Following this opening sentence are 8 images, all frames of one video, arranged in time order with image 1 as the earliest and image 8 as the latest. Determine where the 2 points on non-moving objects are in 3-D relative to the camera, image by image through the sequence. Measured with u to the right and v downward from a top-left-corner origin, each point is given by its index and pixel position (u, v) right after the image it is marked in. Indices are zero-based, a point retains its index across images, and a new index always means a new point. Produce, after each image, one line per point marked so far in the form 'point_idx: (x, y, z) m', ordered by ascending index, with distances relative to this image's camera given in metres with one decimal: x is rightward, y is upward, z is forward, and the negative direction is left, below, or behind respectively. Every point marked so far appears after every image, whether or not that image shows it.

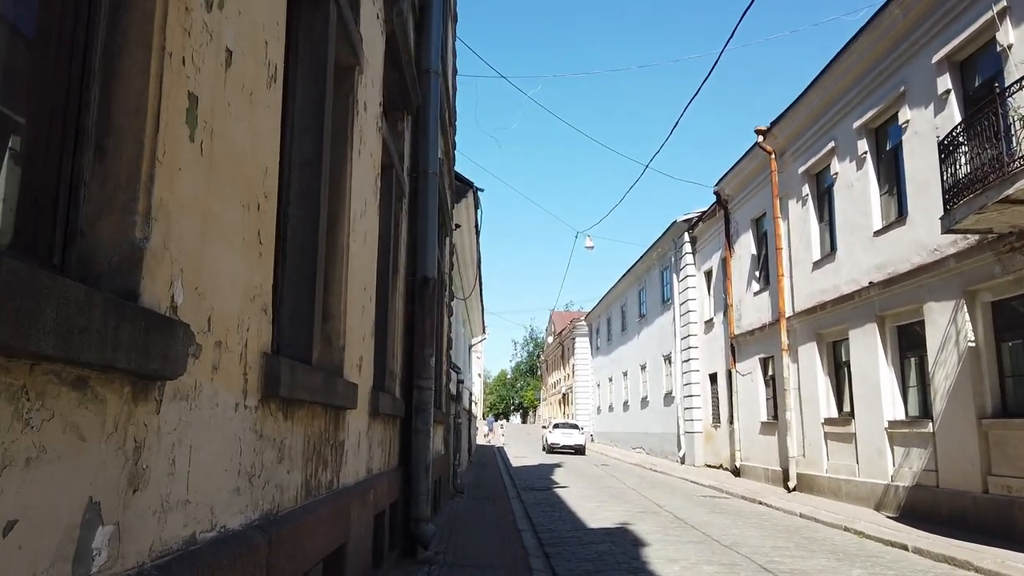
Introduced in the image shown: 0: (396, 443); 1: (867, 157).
0: (-1.1, -1.5, +7.1) m
1: (+6.2, +2.3, +12.9) m
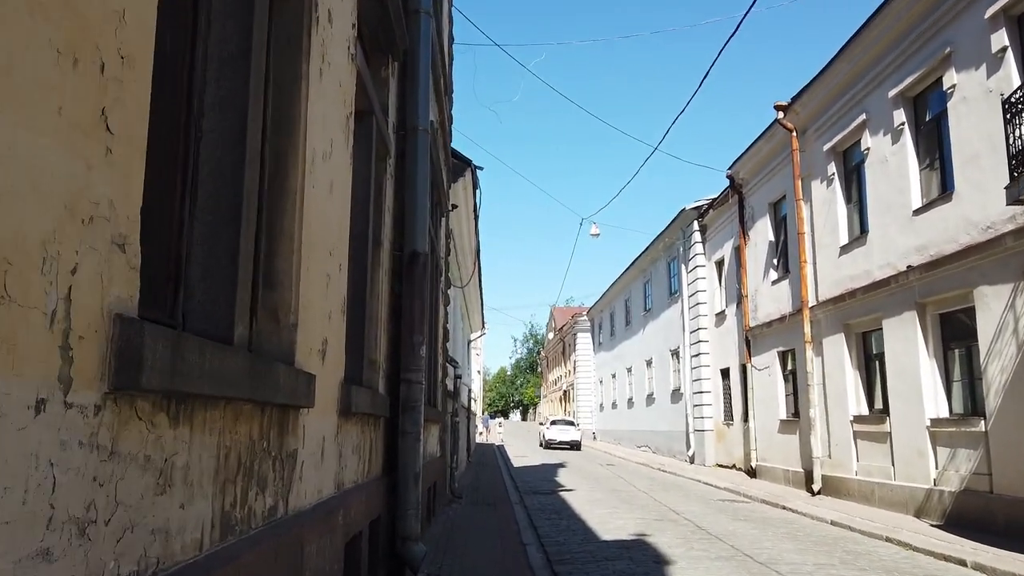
0: (-1.1, -1.3, +5.9) m
1: (+6.3, +2.5, +11.7) m
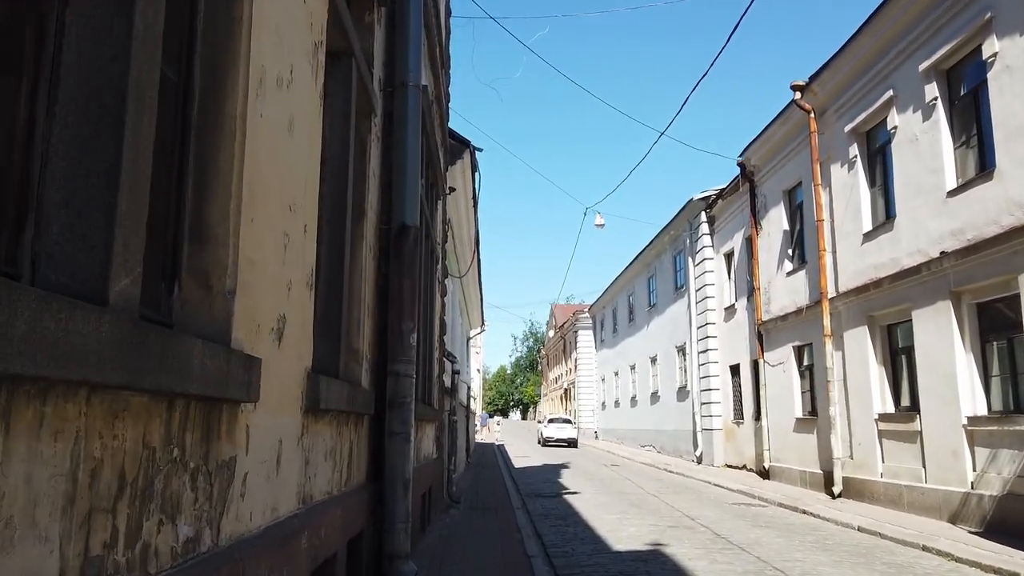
0: (-1.1, -1.1, +5.1) m
1: (+6.3, +2.7, +10.8) m
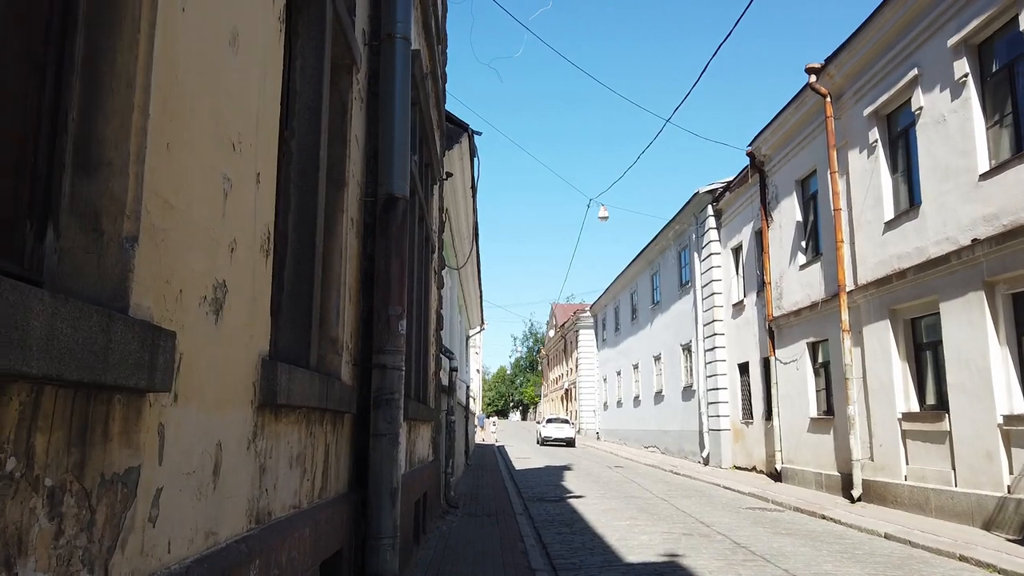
0: (-1.0, -1.0, +4.4) m
1: (+6.3, +2.9, +10.1) m
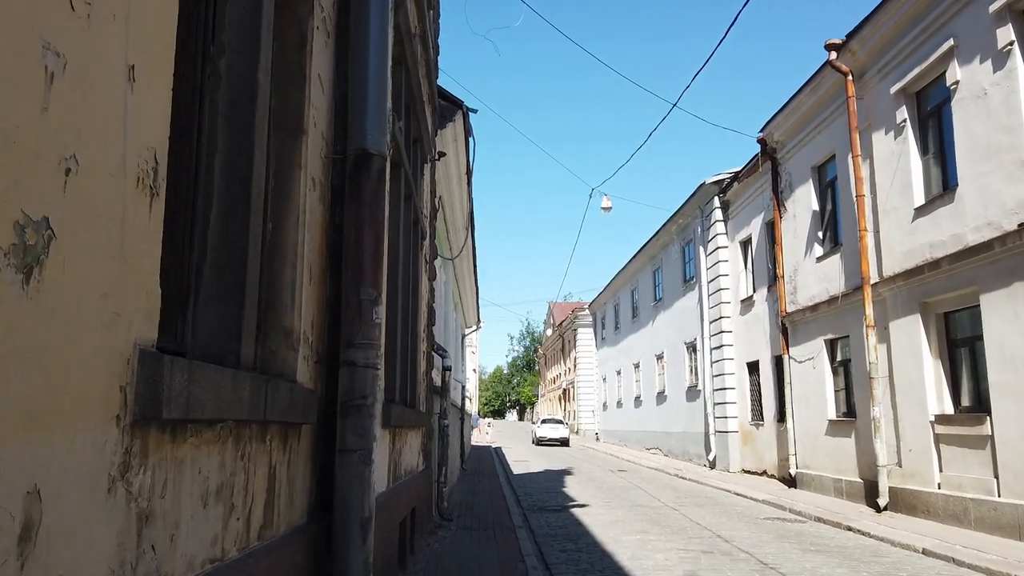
0: (-1.0, -0.9, +3.4) m
1: (+6.3, +3.0, +9.2) m
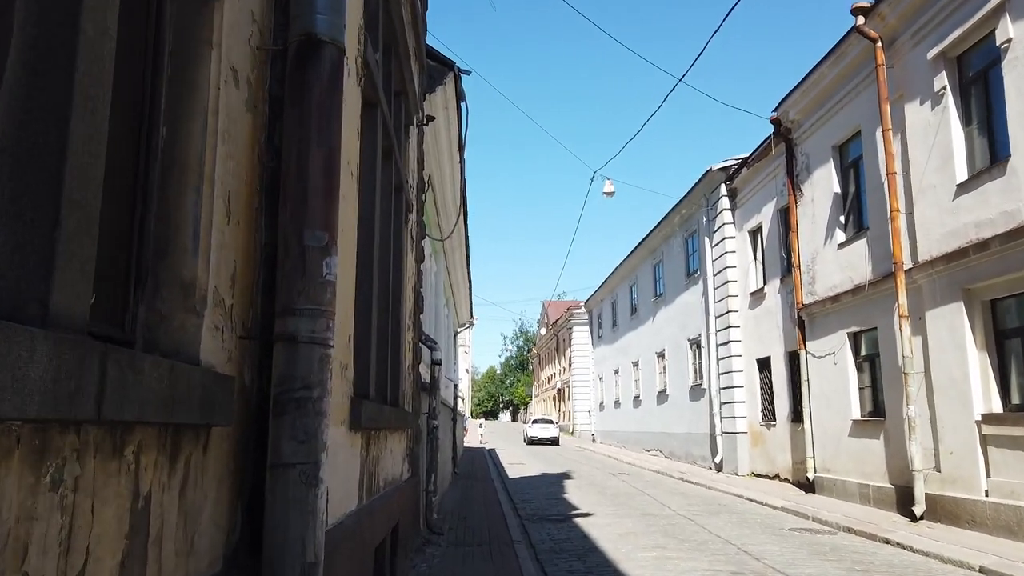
0: (-1.0, -0.7, +2.2) m
1: (+6.3, +3.2, +8.1) m
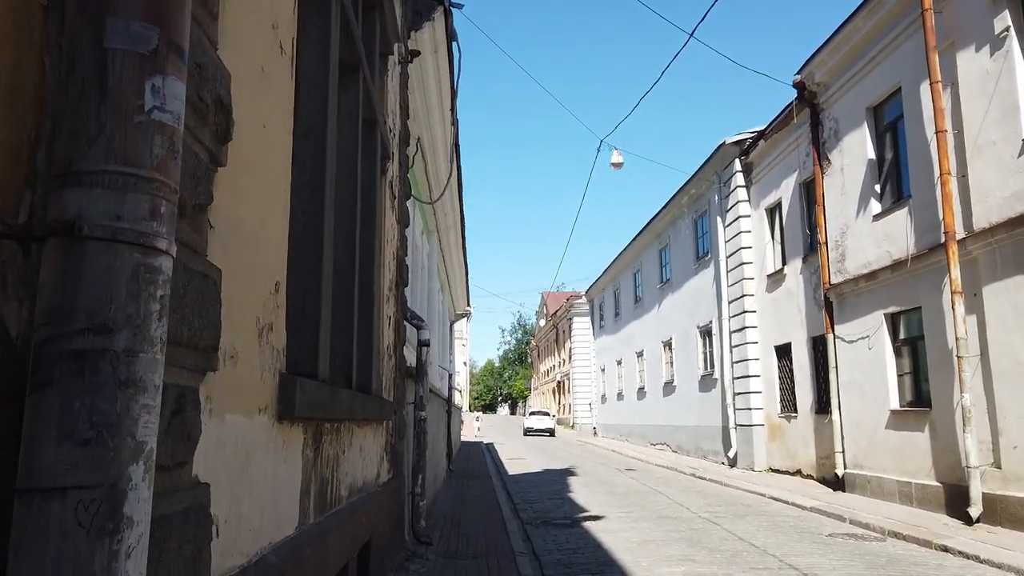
0: (-1.0, -0.4, +0.9) m
1: (+6.3, +3.5, +6.7) m
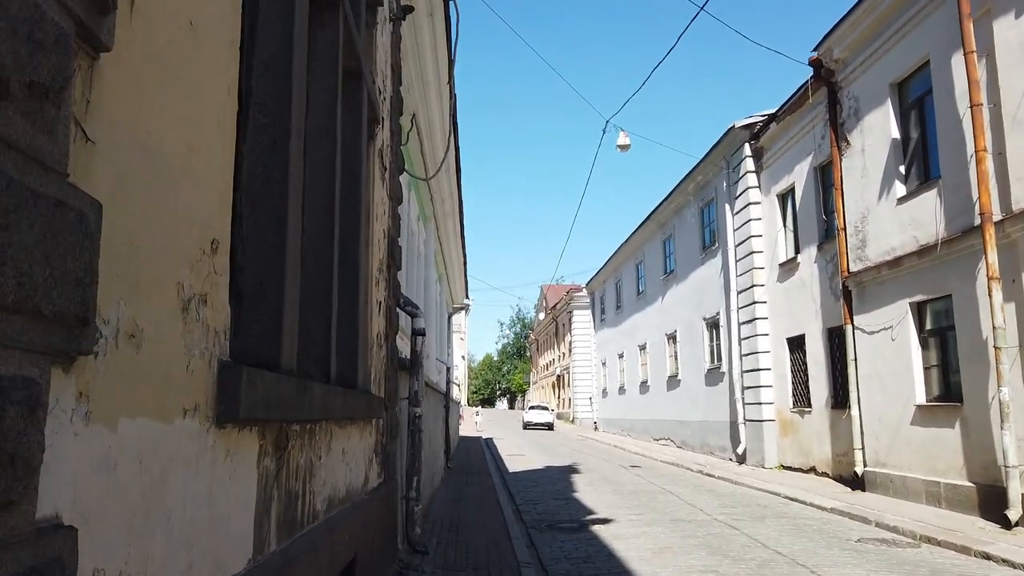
0: (-0.9, -0.3, +0.2) m
1: (+6.3, +3.7, +6.0) m
